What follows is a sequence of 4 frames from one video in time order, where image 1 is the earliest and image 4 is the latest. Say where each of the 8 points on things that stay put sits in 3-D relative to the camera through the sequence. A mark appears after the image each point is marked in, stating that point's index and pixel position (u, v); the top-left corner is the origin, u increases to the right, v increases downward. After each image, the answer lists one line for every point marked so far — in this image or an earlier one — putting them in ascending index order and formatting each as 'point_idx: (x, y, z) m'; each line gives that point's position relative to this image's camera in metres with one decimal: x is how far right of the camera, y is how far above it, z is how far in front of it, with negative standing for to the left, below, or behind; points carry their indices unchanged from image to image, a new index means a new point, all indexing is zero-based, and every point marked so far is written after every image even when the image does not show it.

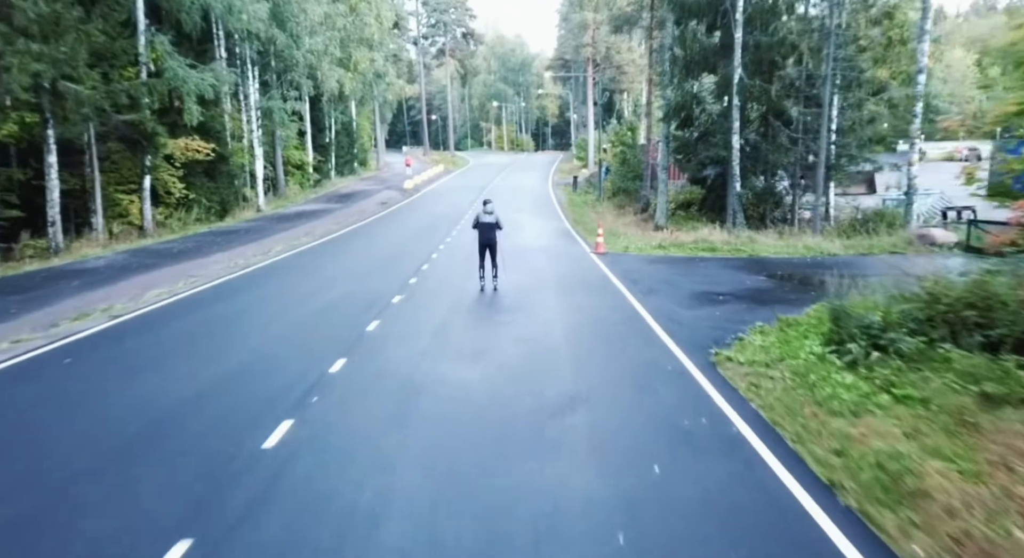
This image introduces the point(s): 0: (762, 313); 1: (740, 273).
0: (+4.3, -0.6, +11.7) m
1: (+5.4, +0.1, +16.0) m
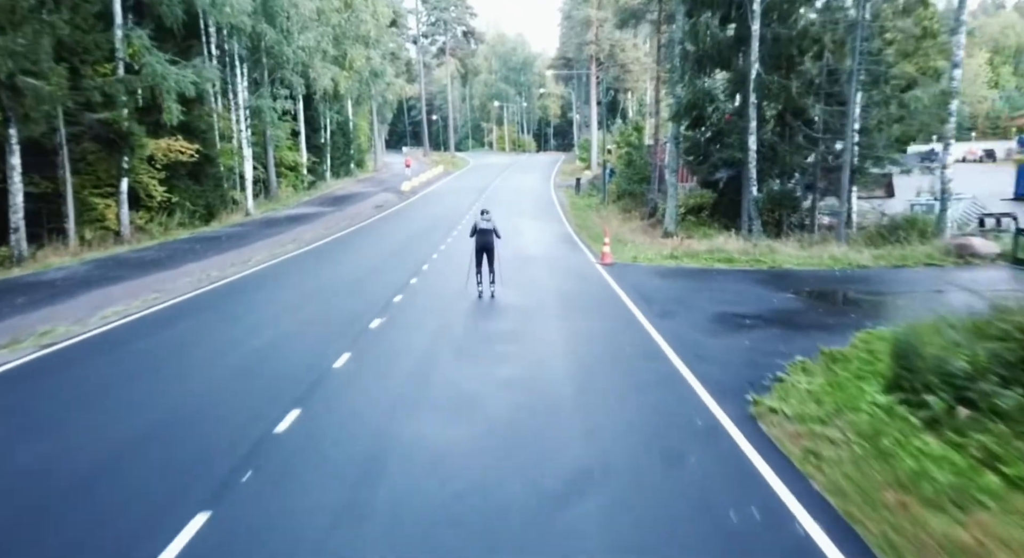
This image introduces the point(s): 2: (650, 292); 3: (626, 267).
0: (+4.2, -0.9, +10.0) m
1: (+5.3, -0.2, +14.4) m
2: (+3.0, -0.2, +15.1) m
3: (+3.1, +0.3, +18.6) m
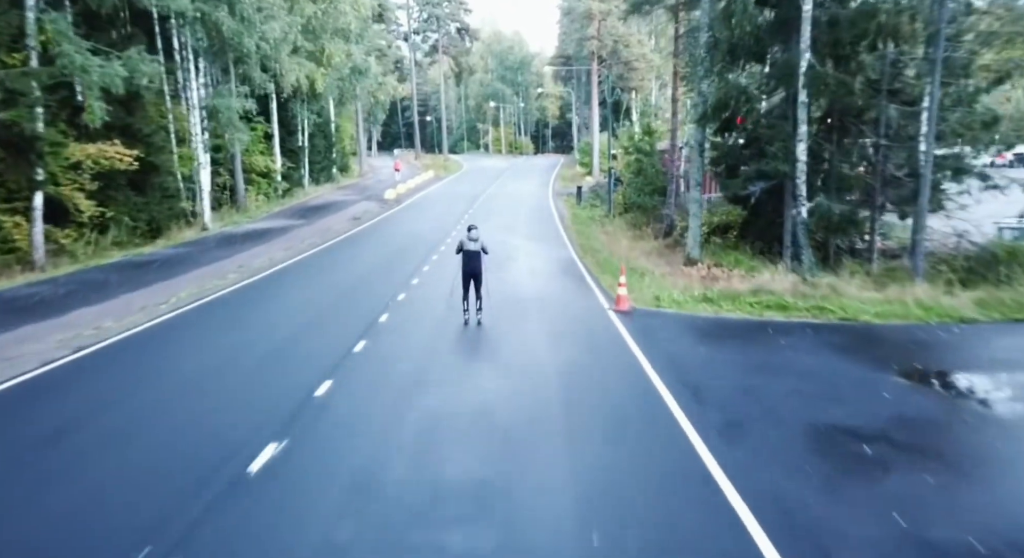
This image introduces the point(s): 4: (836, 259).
0: (+4.0, -2.0, +5.7) m
1: (+5.1, -1.3, +10.0) m
2: (+2.8, -1.3, +10.8) m
3: (+2.8, -0.8, +14.3) m
4: (+9.4, +0.6, +19.8) m
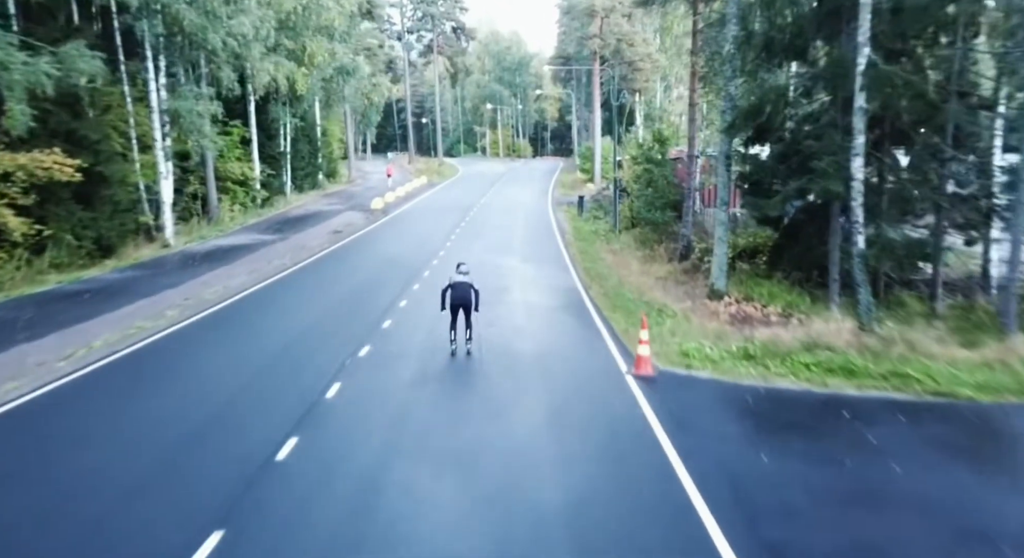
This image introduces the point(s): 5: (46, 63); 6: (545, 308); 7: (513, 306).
0: (+3.8, -2.9, +2.5) m
1: (+4.9, -2.2, +6.9) m
2: (+2.6, -2.2, +7.6) m
3: (+2.7, -1.7, +11.1) m
4: (+9.2, -0.3, +16.7) m
5: (-13.1, +6.1, +19.2) m
6: (+0.9, -0.8, +17.4) m
7: (0.0, -0.7, +17.7) m
